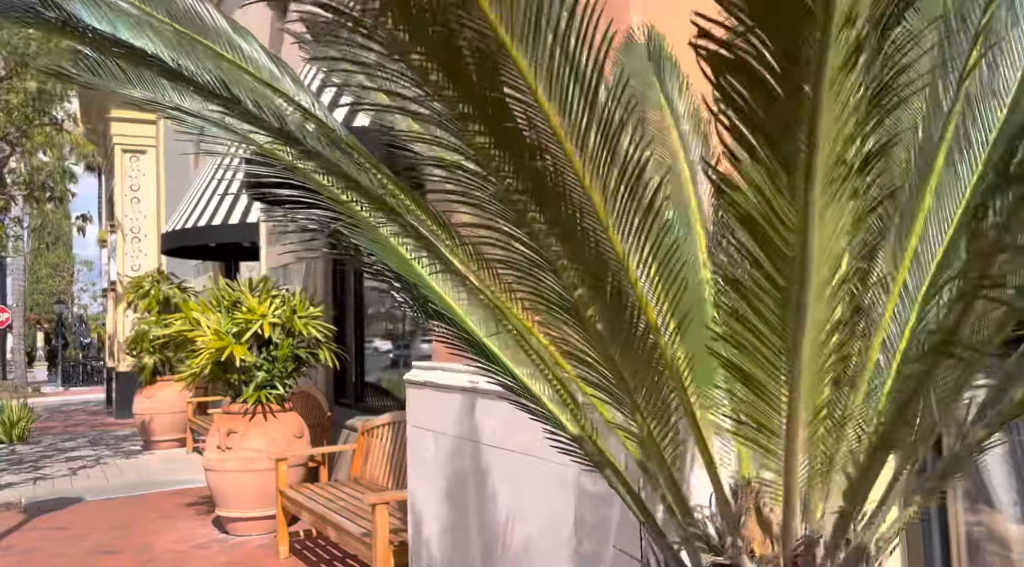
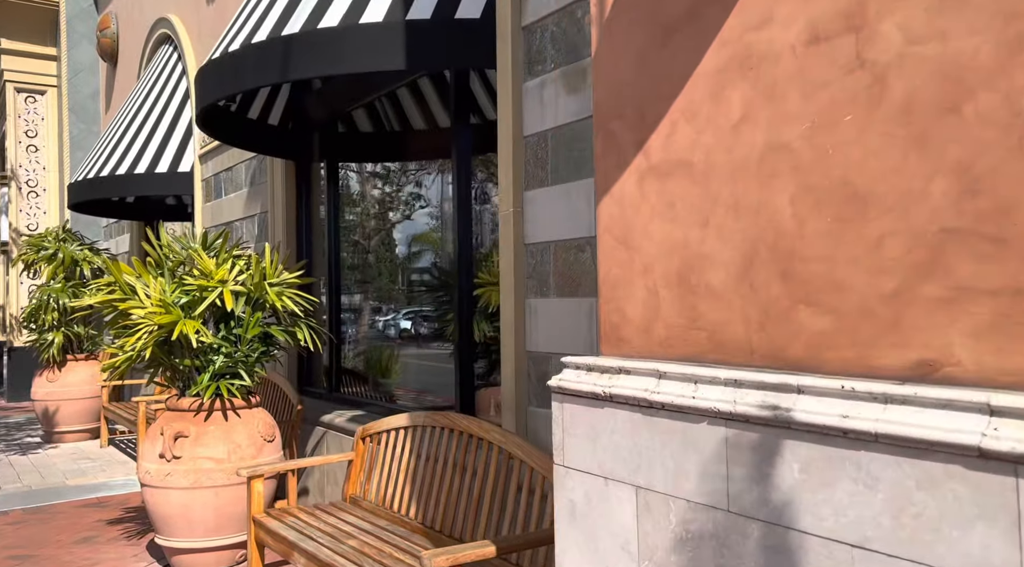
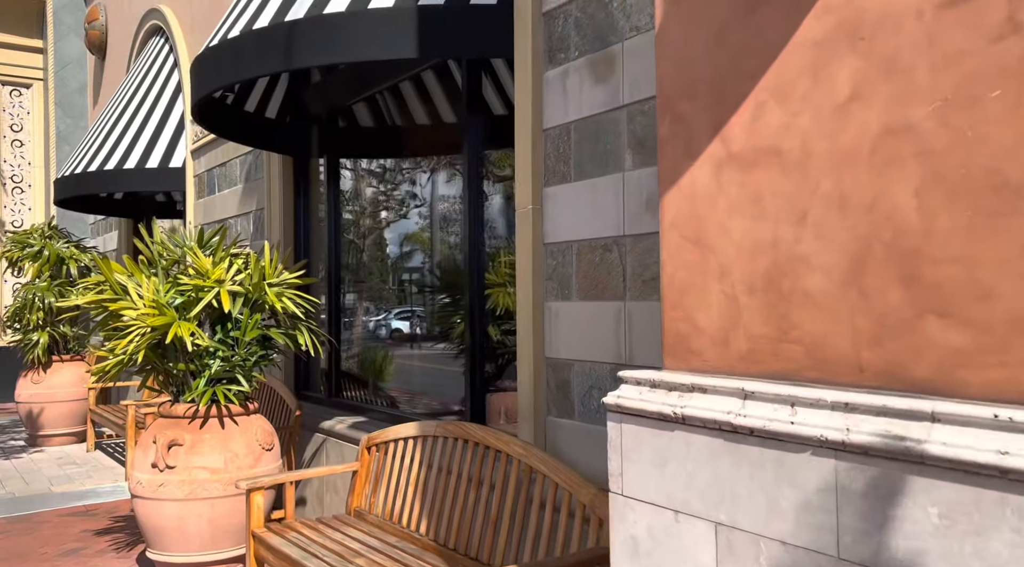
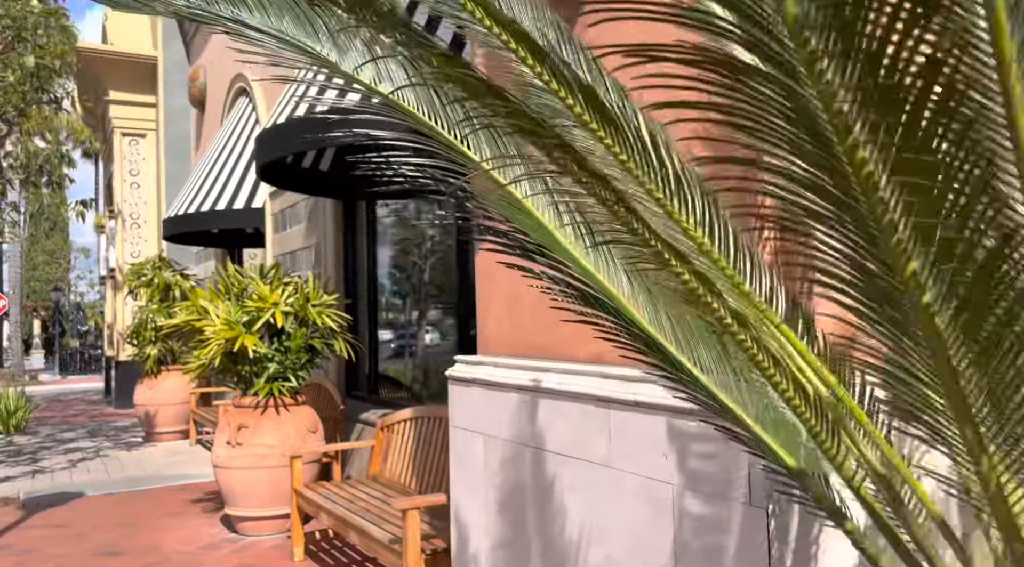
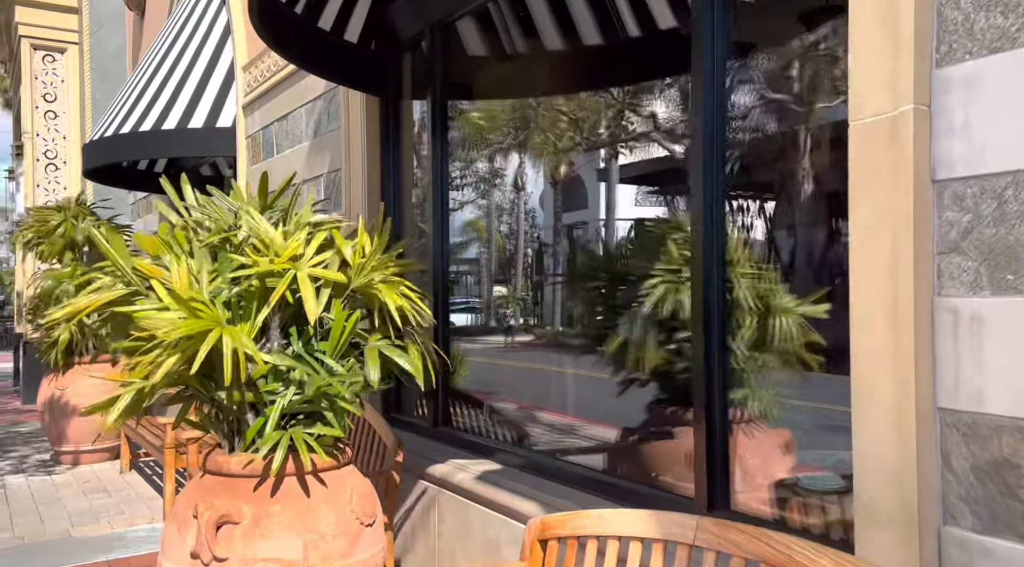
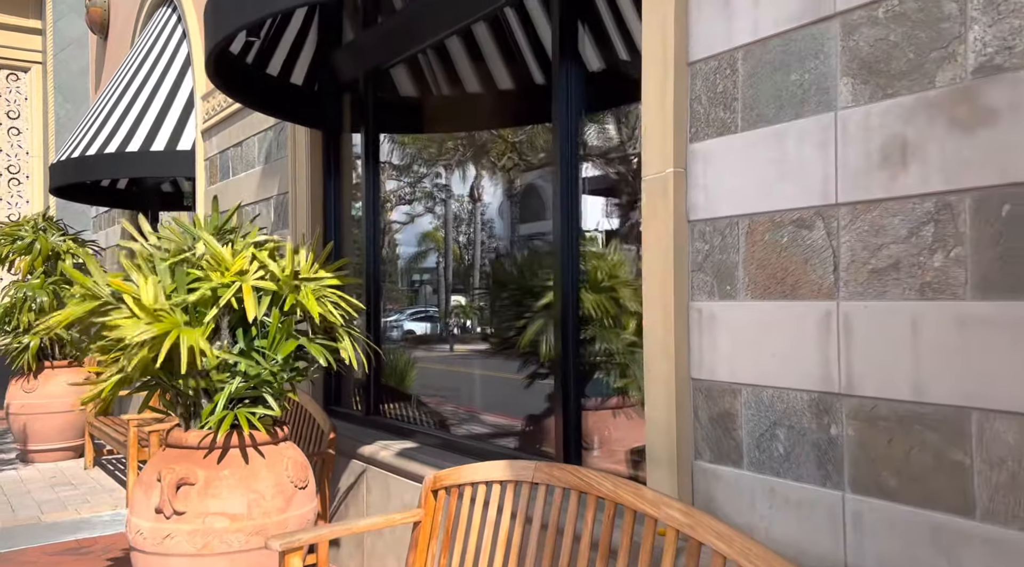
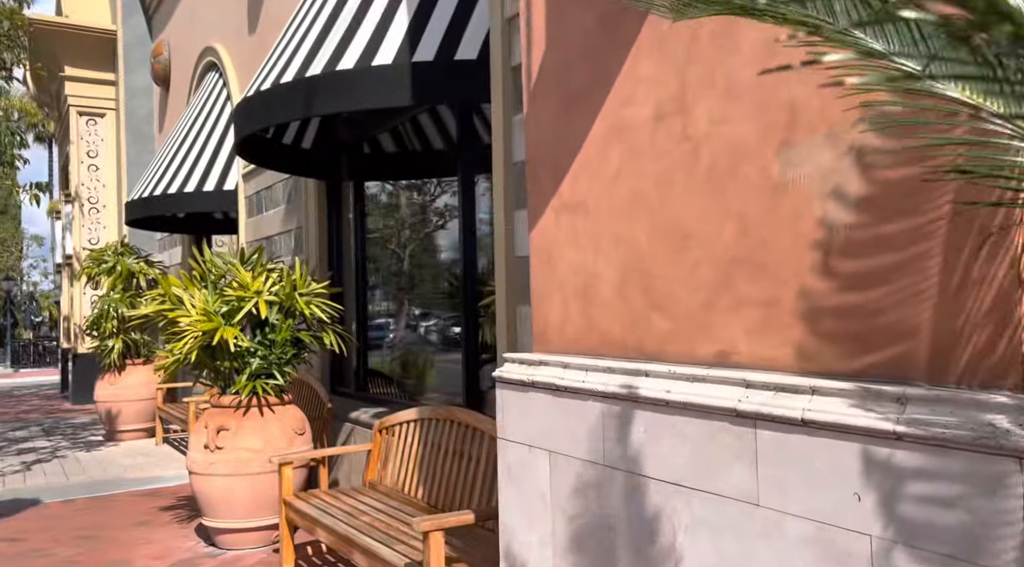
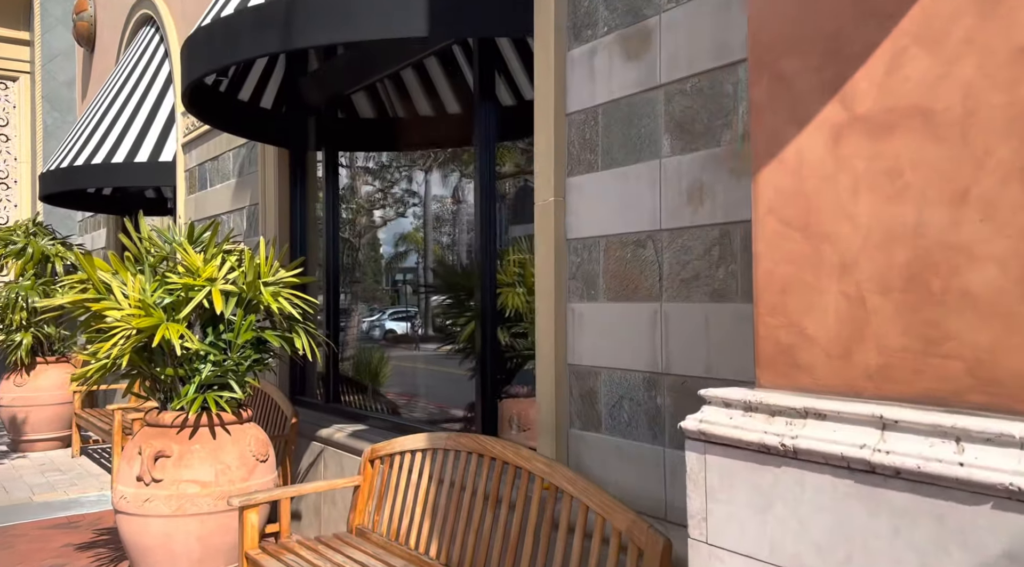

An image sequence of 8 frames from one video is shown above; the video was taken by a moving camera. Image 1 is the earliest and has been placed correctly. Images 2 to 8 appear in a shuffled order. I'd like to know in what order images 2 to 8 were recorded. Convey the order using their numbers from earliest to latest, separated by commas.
4, 7, 2, 3, 8, 6, 5
